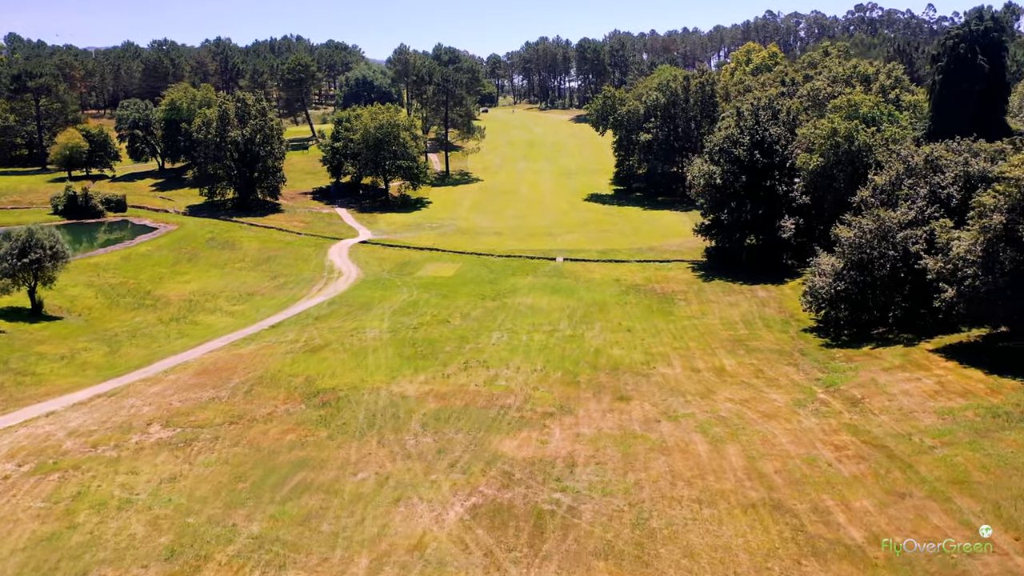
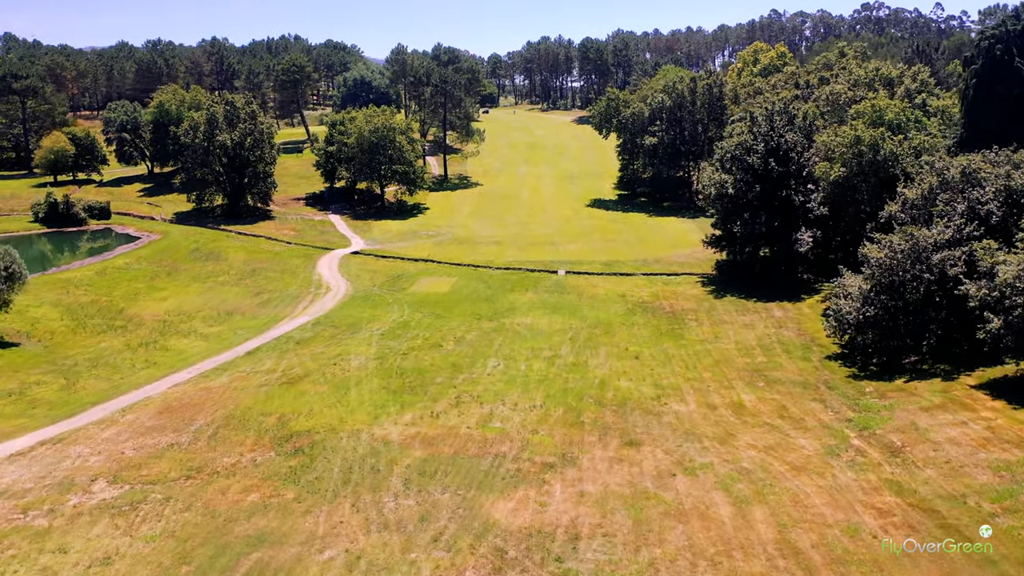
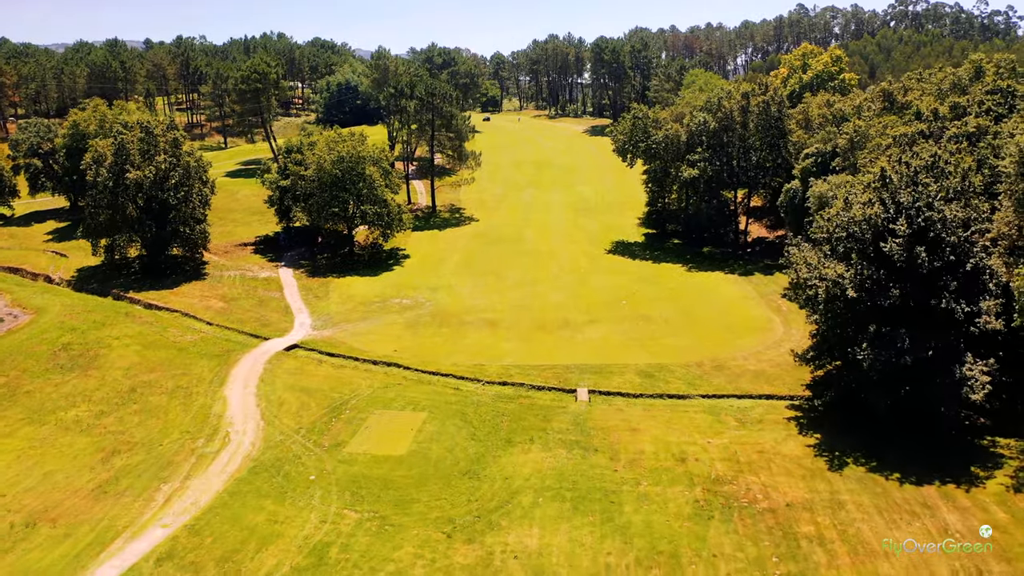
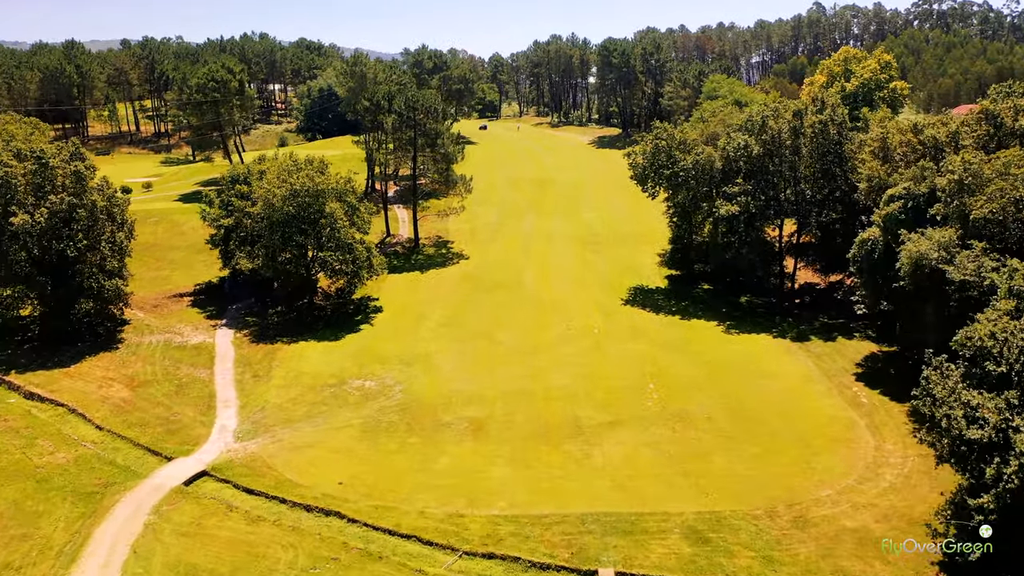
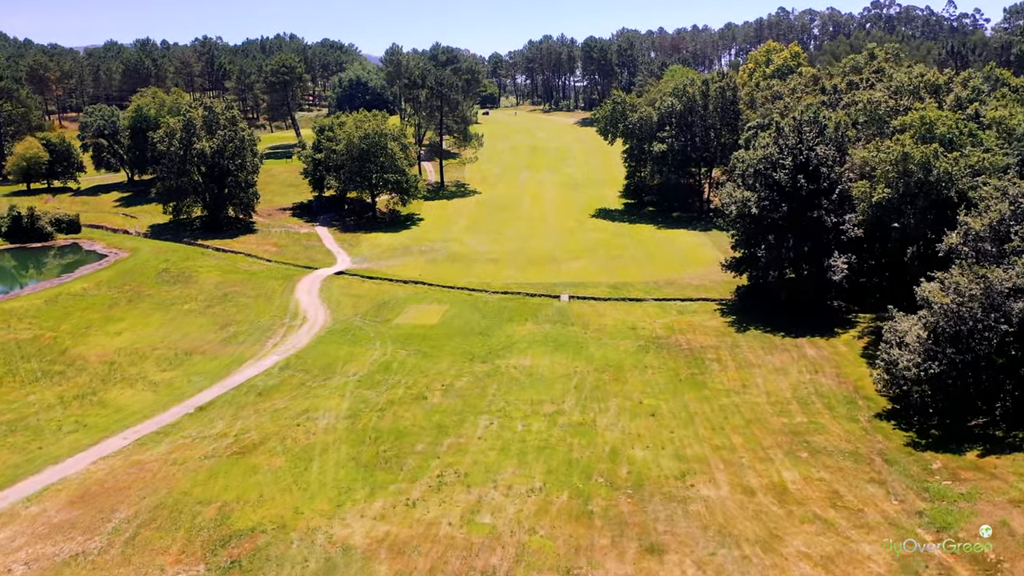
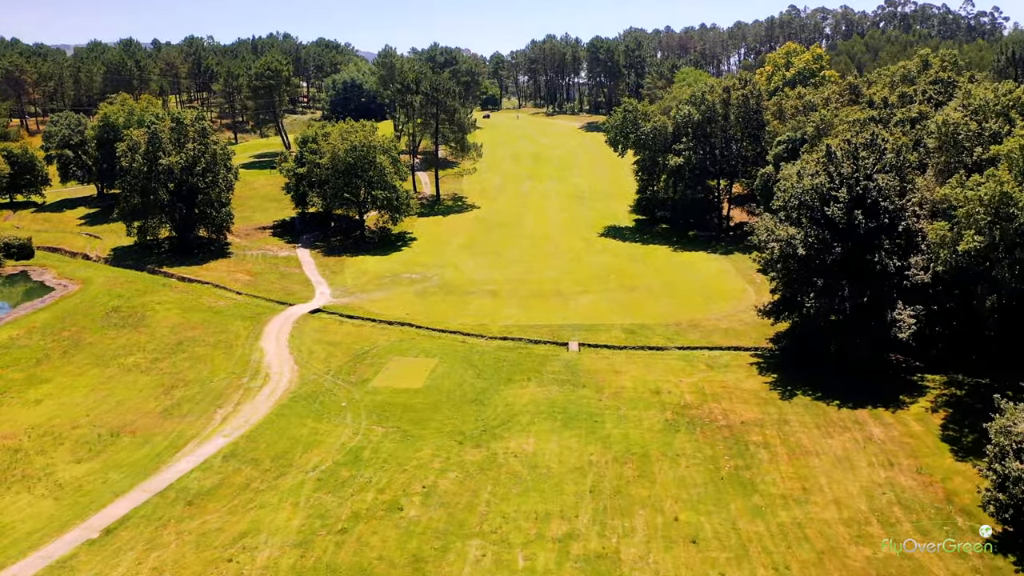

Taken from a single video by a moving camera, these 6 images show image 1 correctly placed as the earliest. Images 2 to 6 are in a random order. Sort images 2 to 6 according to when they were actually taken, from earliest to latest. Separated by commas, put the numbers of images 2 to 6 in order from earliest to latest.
2, 5, 6, 3, 4
